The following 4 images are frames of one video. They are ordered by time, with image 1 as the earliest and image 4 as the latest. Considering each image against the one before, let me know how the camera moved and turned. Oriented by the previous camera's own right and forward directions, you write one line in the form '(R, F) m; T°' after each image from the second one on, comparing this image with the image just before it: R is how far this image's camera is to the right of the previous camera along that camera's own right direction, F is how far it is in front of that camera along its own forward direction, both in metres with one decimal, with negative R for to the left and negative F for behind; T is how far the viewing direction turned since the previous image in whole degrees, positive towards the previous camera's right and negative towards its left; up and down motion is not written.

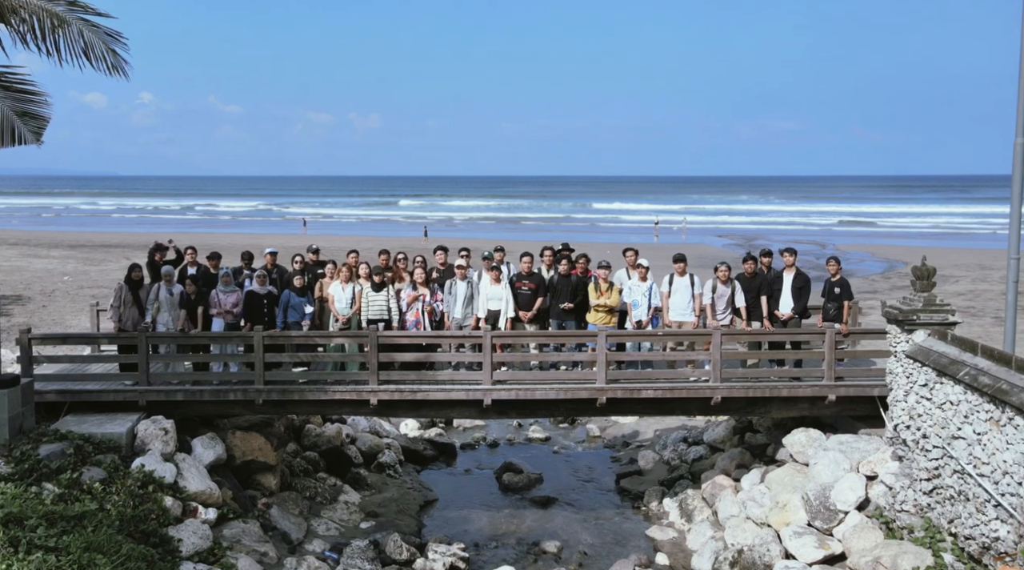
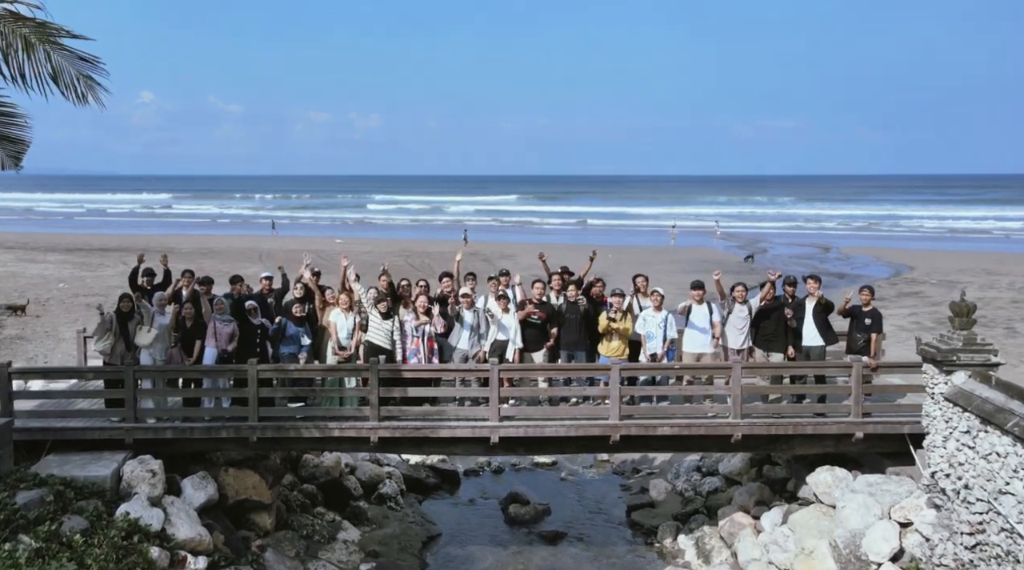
(-0.1, +0.6) m; 0°
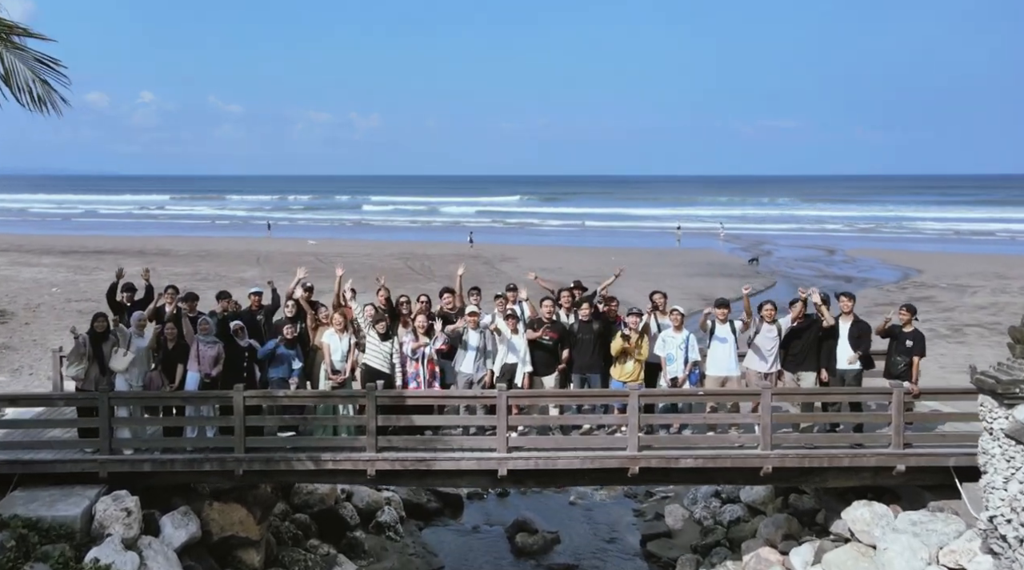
(-0.1, +0.9) m; 0°
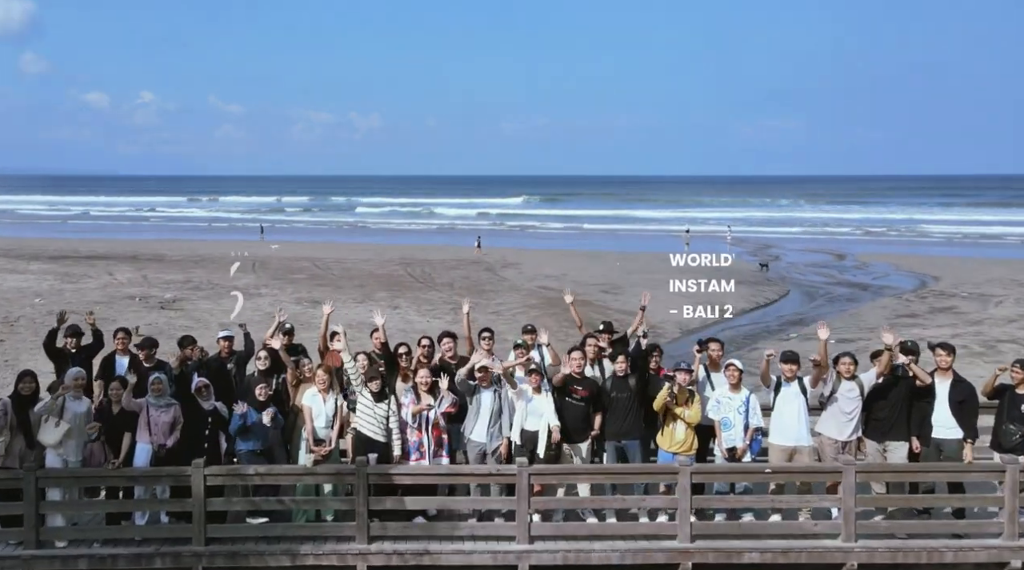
(-0.2, +1.9) m; 0°
